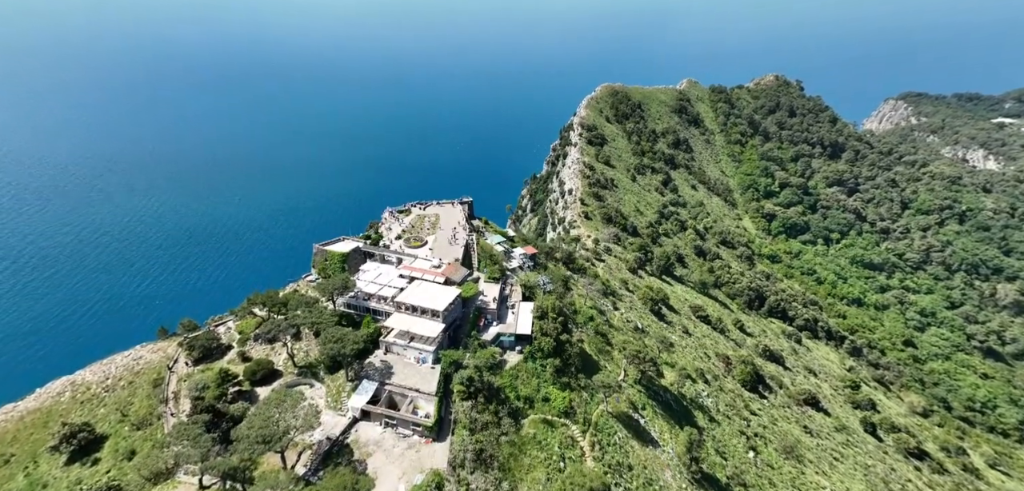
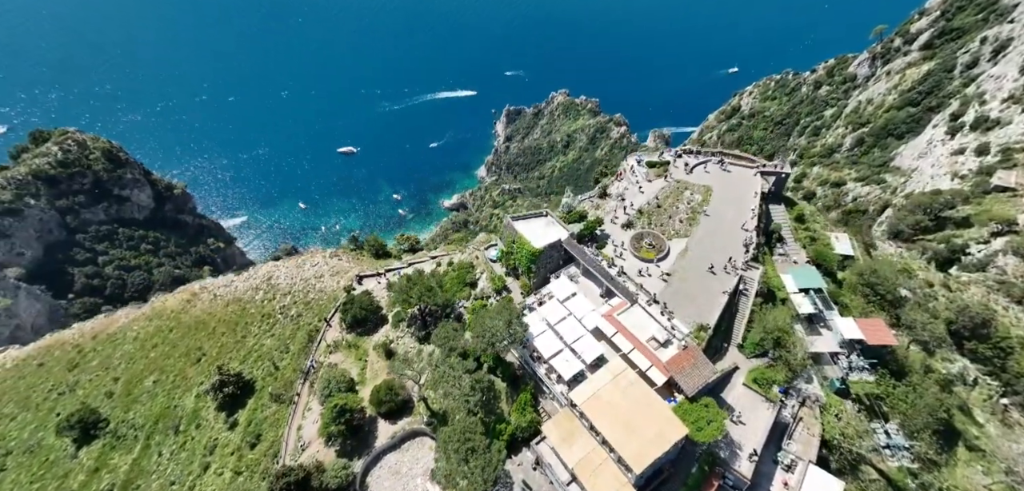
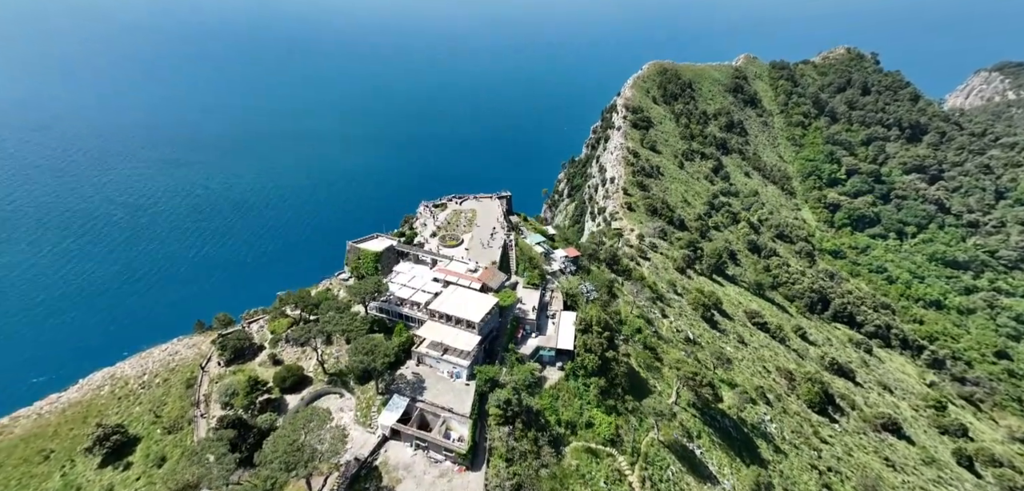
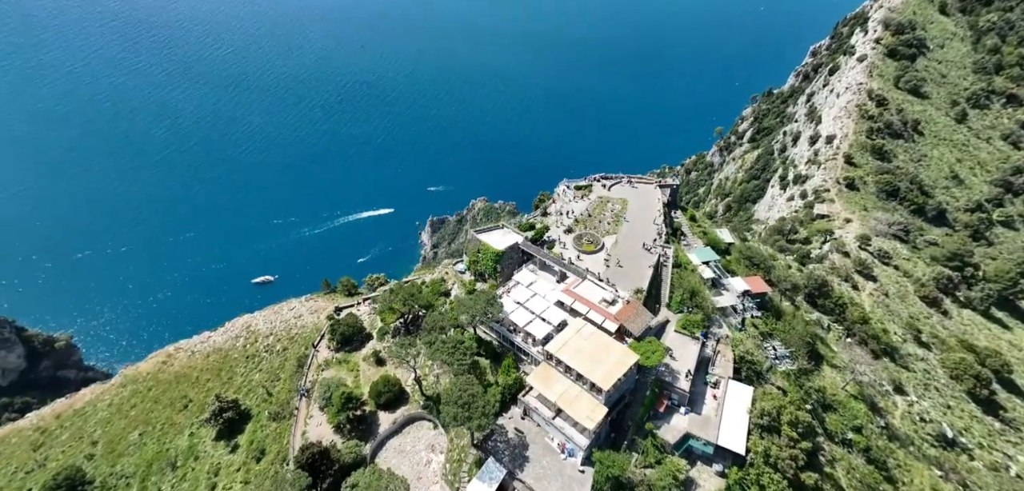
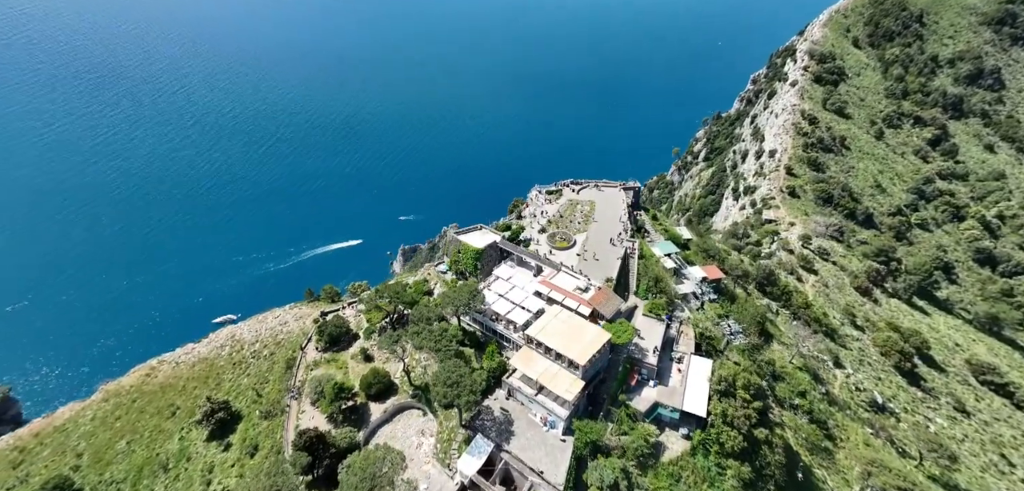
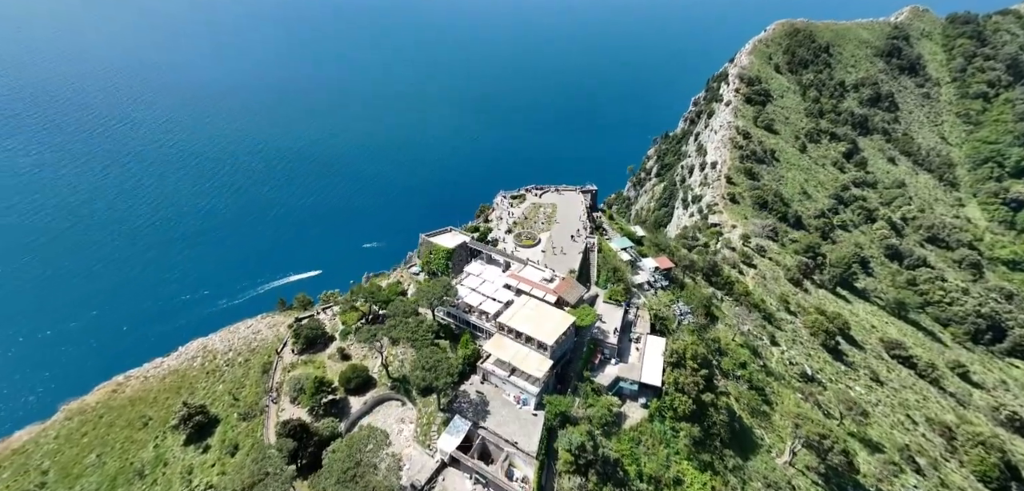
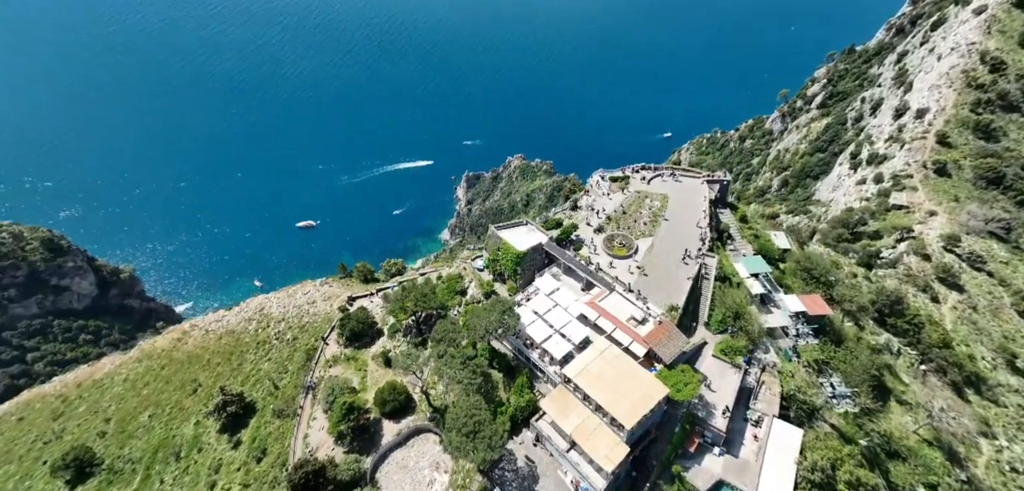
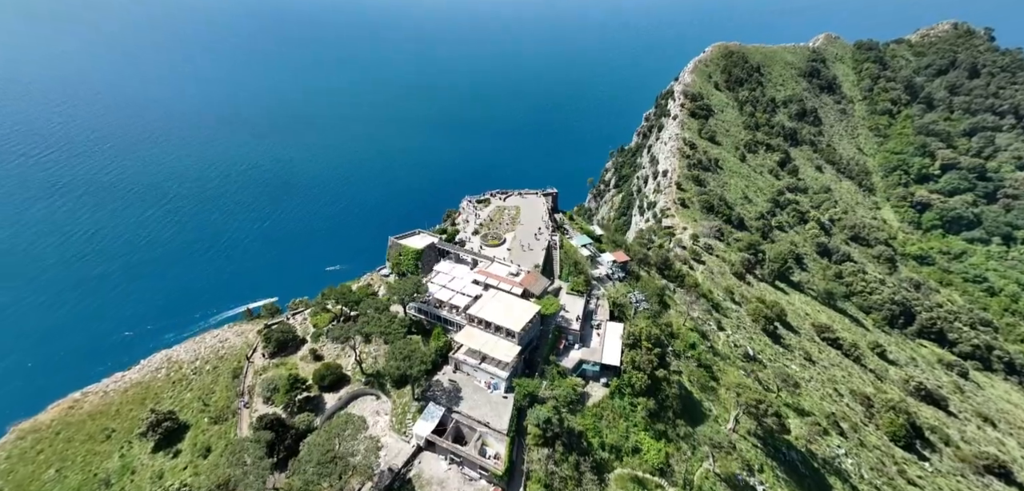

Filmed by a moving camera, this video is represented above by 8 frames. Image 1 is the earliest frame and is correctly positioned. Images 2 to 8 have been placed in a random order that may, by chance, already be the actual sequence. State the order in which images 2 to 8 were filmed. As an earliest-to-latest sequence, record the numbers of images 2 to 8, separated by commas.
3, 8, 6, 5, 4, 7, 2
